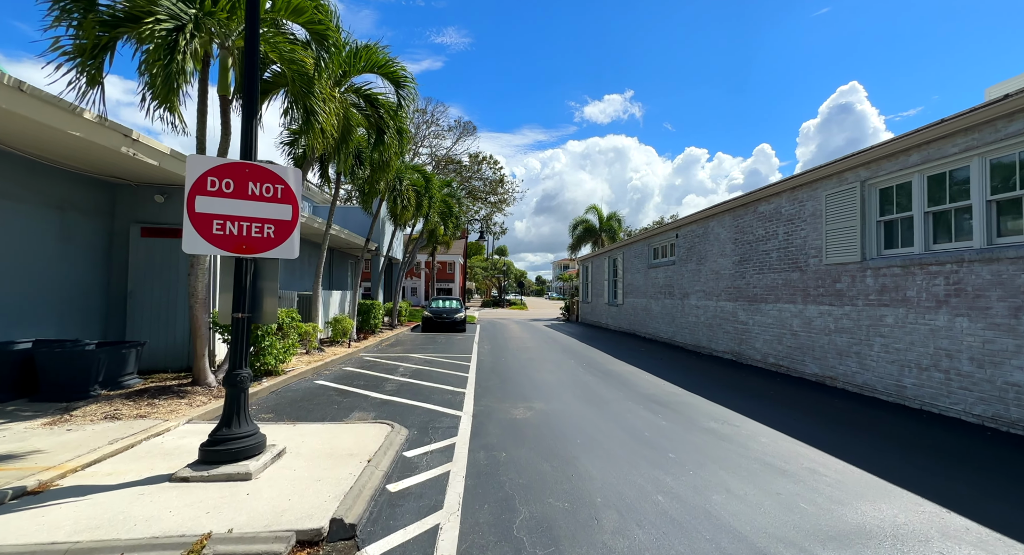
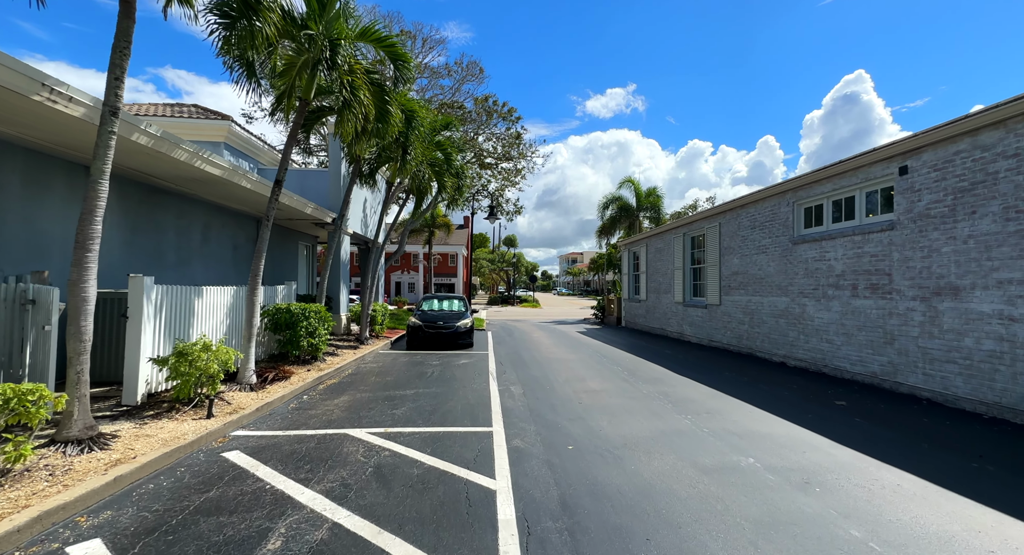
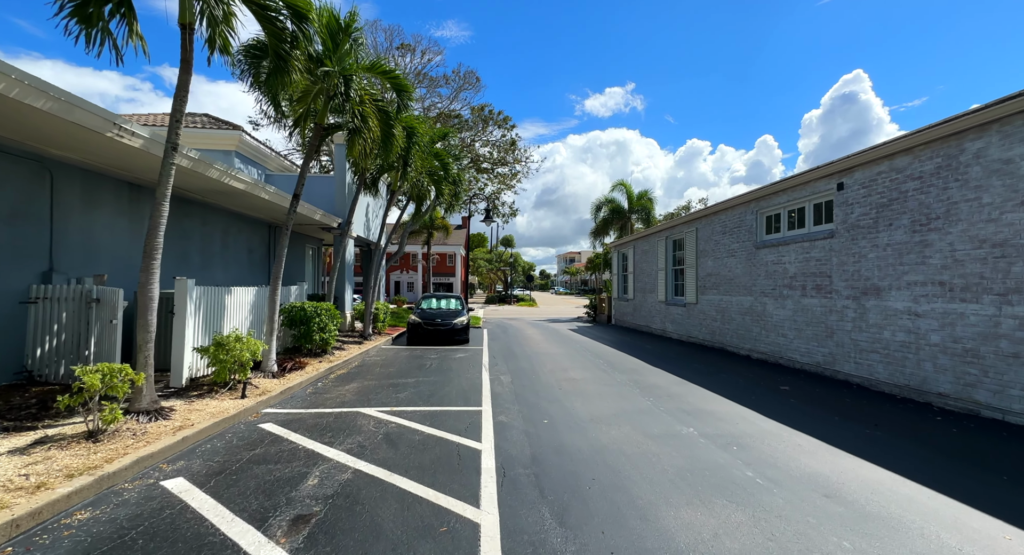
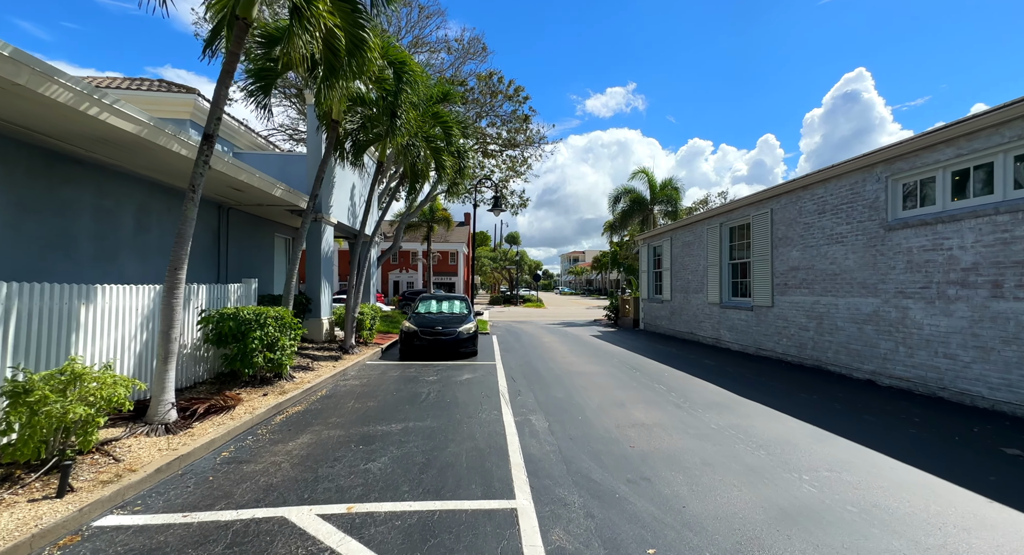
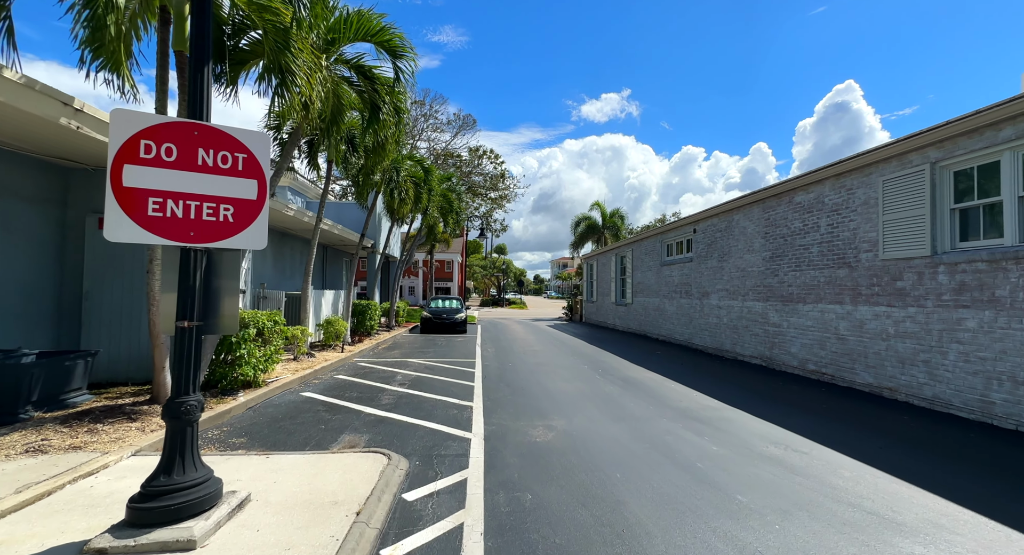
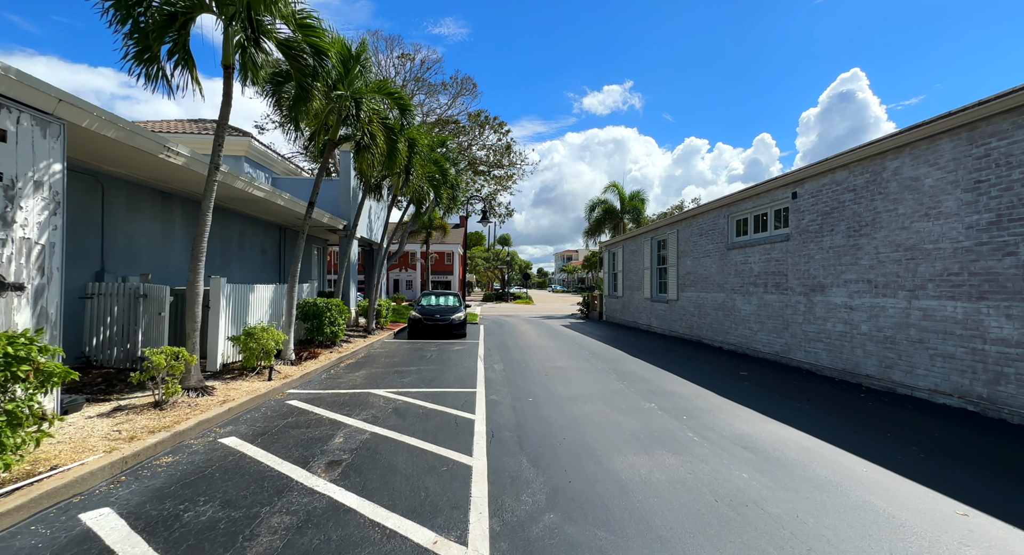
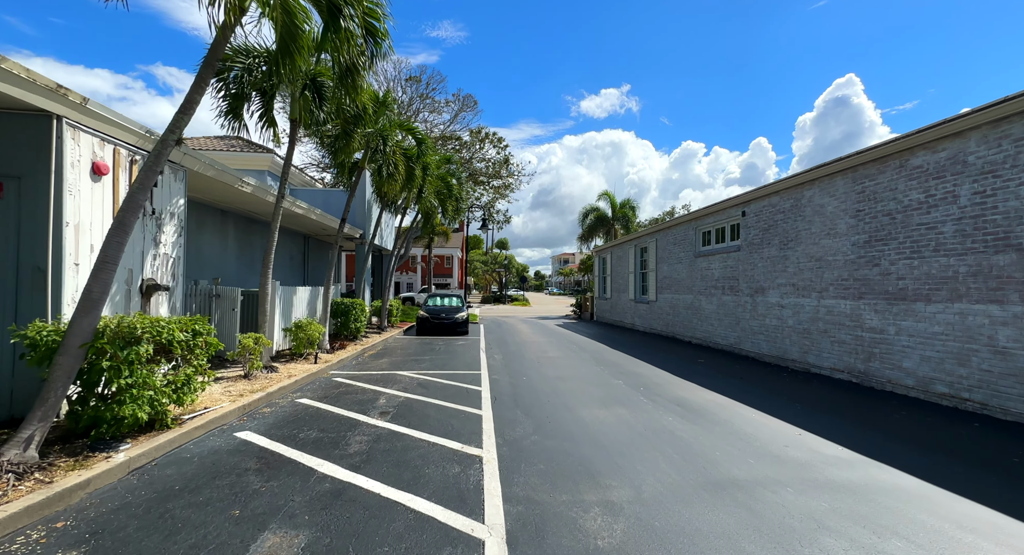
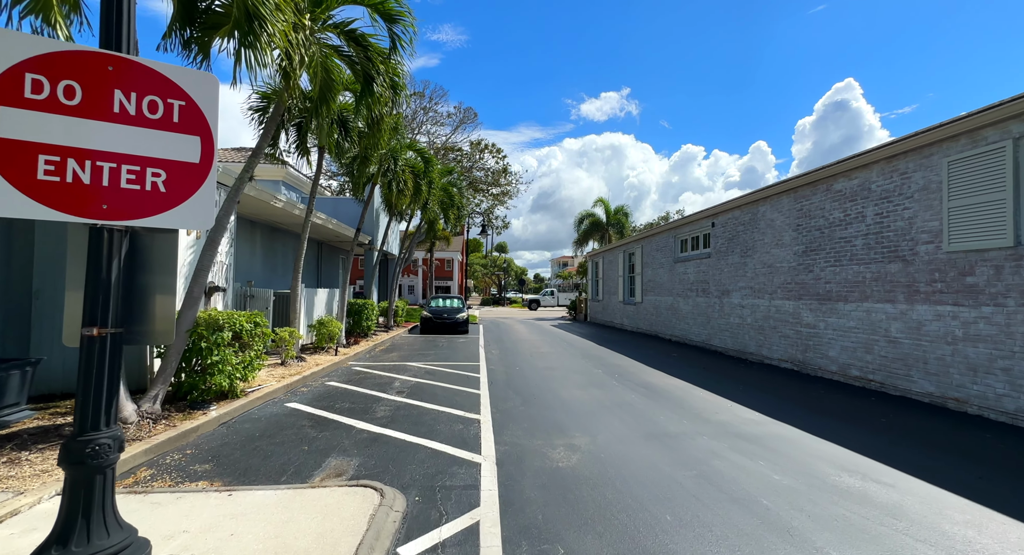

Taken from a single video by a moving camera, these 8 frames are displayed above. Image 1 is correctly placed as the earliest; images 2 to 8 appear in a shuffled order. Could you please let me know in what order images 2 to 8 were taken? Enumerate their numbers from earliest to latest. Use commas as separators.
5, 8, 7, 6, 3, 2, 4
